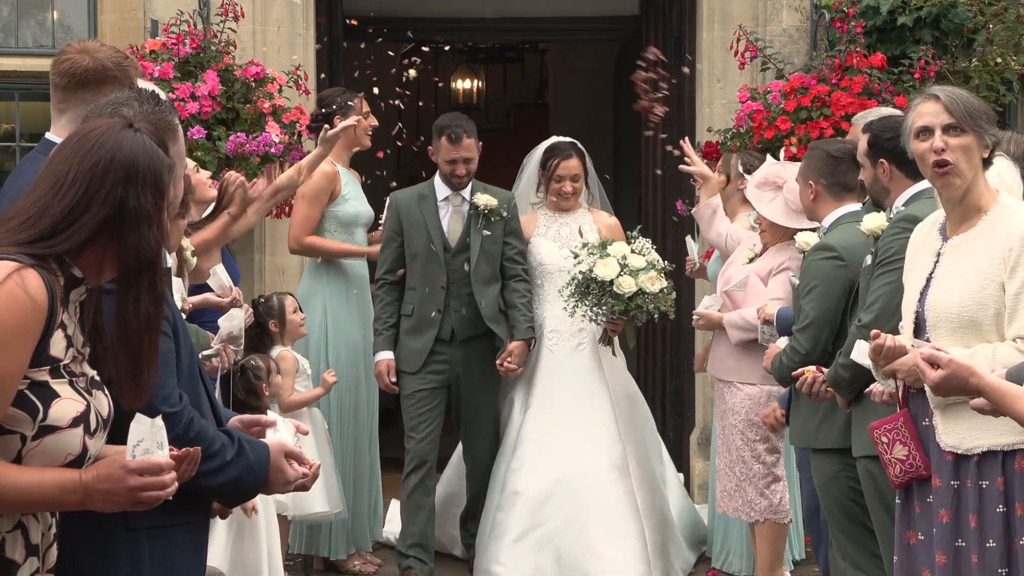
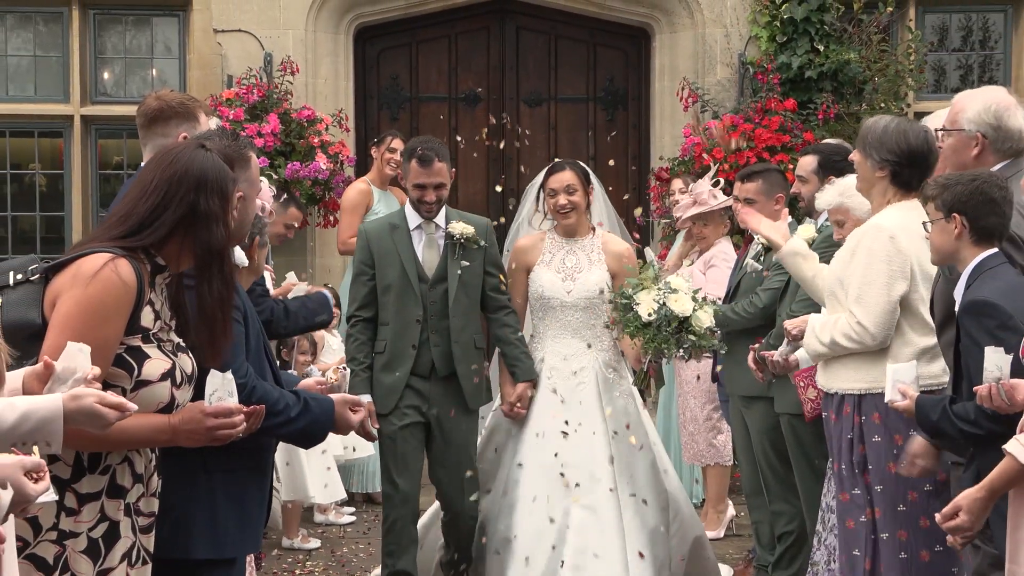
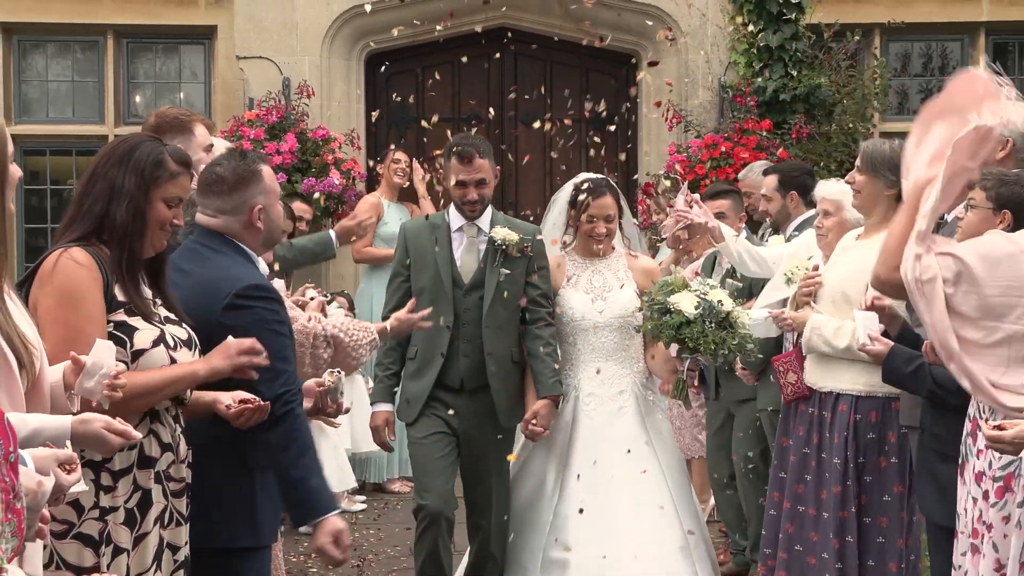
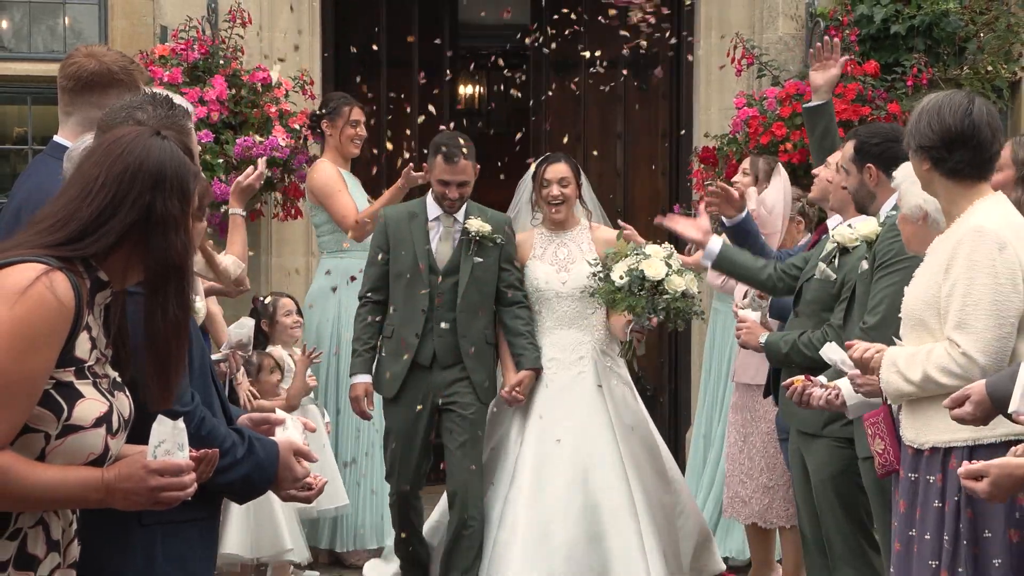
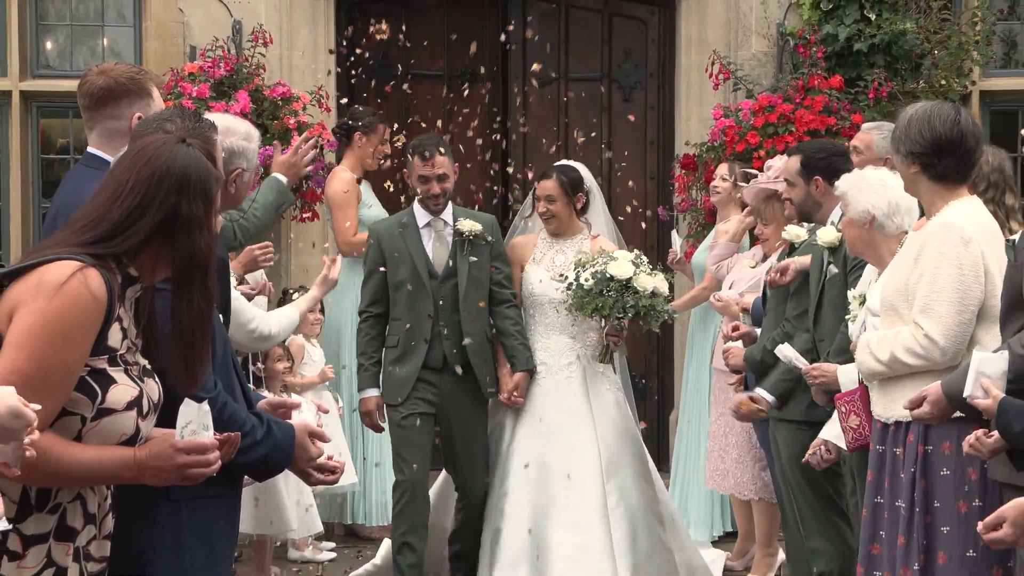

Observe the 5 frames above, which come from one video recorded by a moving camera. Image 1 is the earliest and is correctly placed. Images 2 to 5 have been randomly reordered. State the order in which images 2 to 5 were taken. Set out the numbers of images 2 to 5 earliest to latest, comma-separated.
4, 5, 2, 3
